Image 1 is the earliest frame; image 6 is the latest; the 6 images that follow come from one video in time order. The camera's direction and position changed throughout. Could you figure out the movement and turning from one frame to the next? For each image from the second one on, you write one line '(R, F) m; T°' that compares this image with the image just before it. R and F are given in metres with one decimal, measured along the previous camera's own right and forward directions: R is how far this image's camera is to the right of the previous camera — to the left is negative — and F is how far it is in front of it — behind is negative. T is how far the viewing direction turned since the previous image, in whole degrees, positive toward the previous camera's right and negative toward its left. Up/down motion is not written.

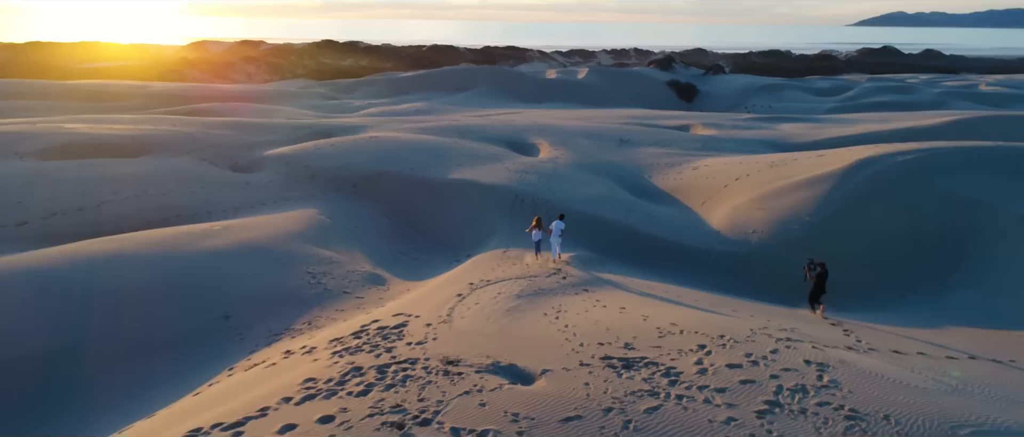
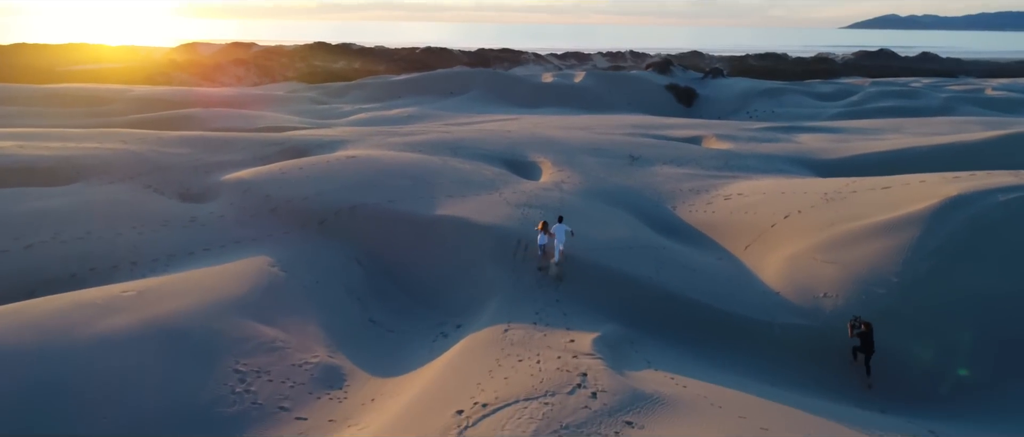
(-0.1, +2.4) m; 0°
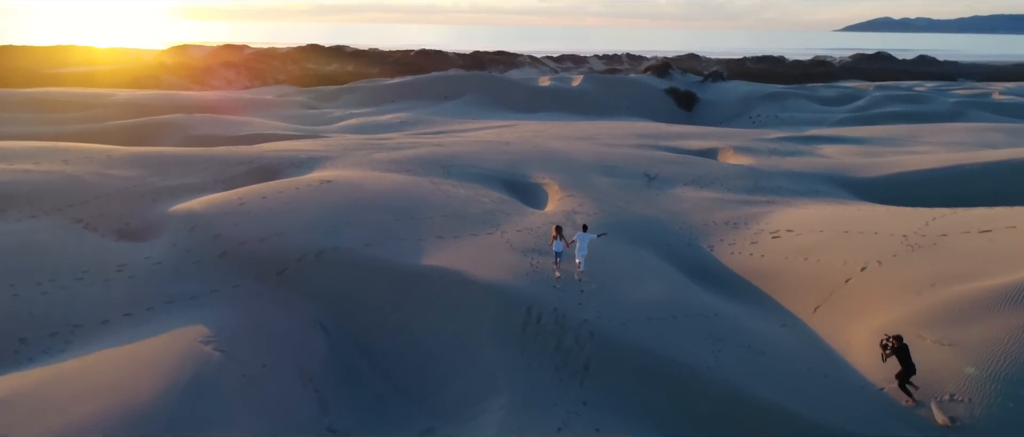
(-0.1, +2.2) m; 0°
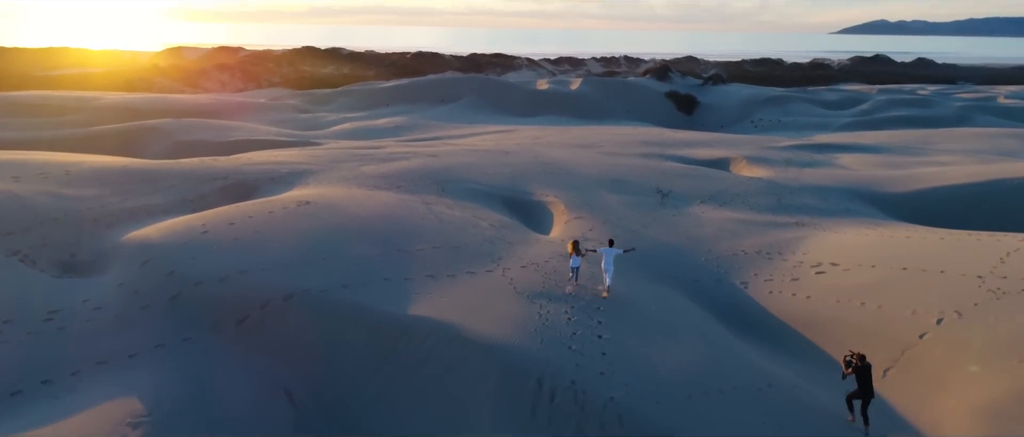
(-0.1, +1.5) m; 0°
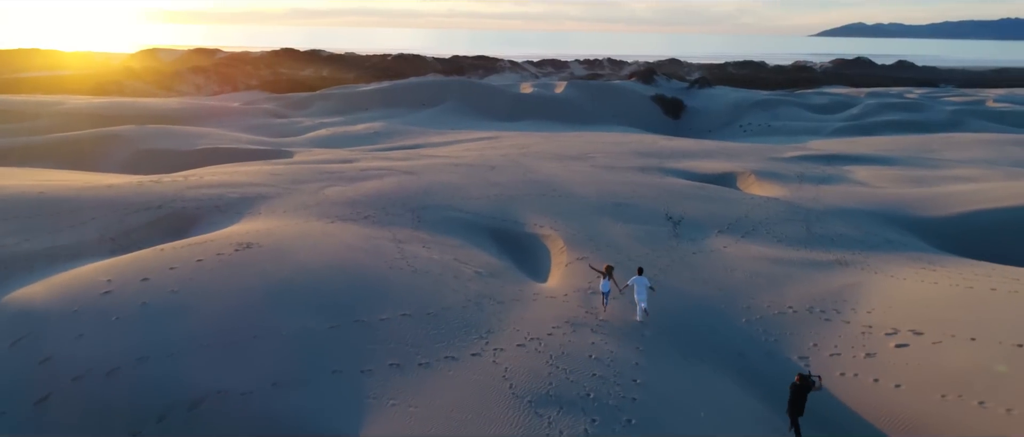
(-0.1, +2.2) m; +1°
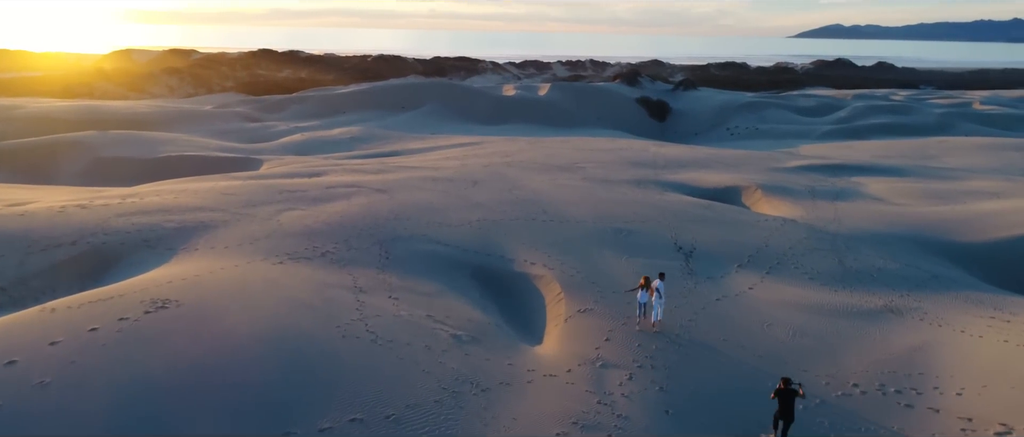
(0.0, +2.0) m; +1°
